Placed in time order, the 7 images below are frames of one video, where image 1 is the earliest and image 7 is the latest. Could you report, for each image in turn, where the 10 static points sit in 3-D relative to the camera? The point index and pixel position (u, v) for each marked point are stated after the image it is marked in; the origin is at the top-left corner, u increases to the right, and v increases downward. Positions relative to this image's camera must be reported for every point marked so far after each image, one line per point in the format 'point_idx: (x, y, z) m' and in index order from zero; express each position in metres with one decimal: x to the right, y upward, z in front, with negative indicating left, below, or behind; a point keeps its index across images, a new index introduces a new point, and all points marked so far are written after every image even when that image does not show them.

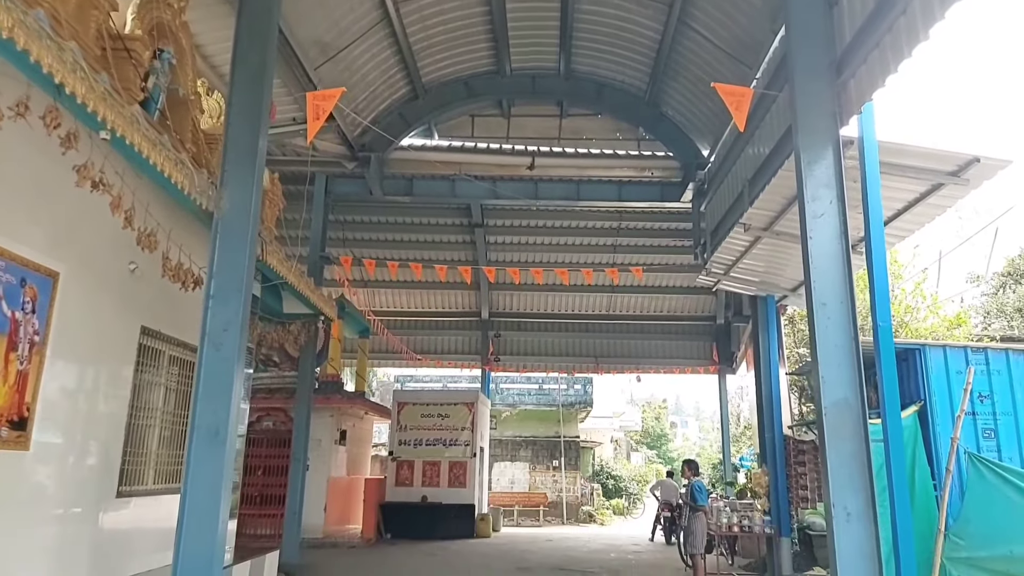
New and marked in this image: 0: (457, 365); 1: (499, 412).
0: (-1.2, -1.7, +15.7) m
1: (-0.4, -3.2, +18.5) m
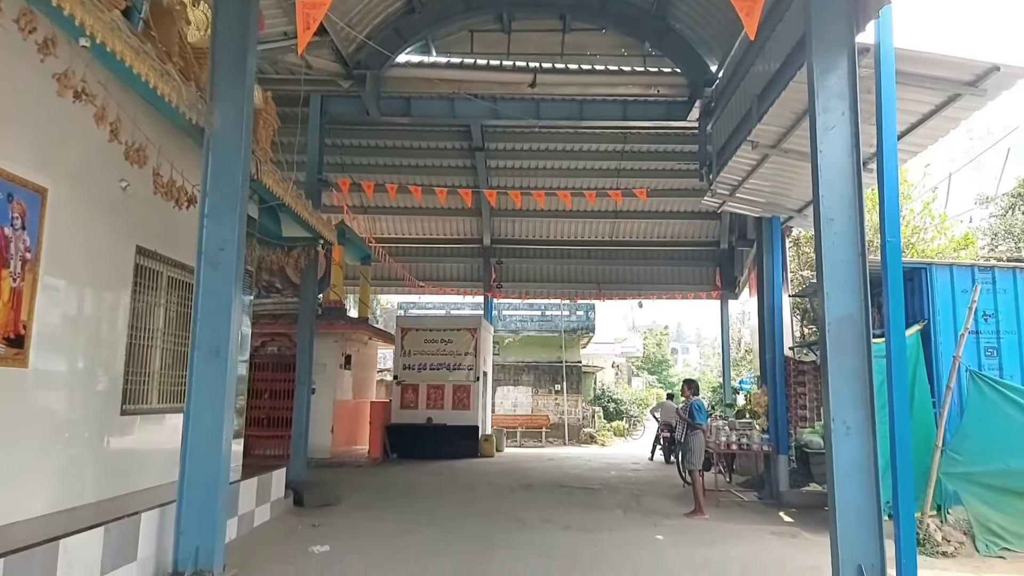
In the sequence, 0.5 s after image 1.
0: (-1.2, -0.1, +15.8) m
1: (-0.3, -1.3, +18.7) m
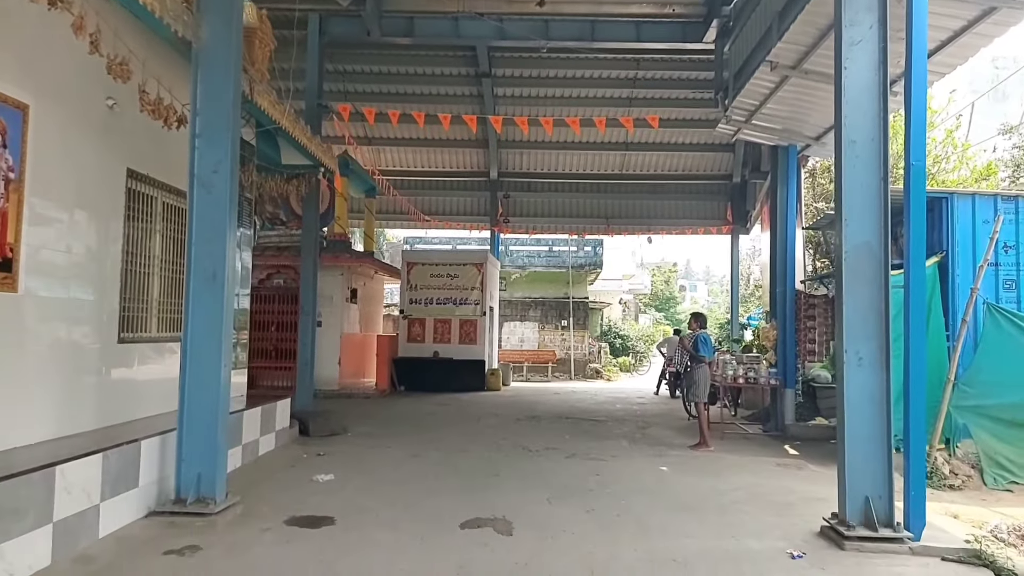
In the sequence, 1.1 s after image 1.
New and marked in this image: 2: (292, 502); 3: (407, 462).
0: (-1.0, +1.4, +15.6) m
1: (-0.1, +0.4, +18.6) m
2: (-1.4, -1.3, +4.4) m
3: (-0.8, -1.4, +5.7) m
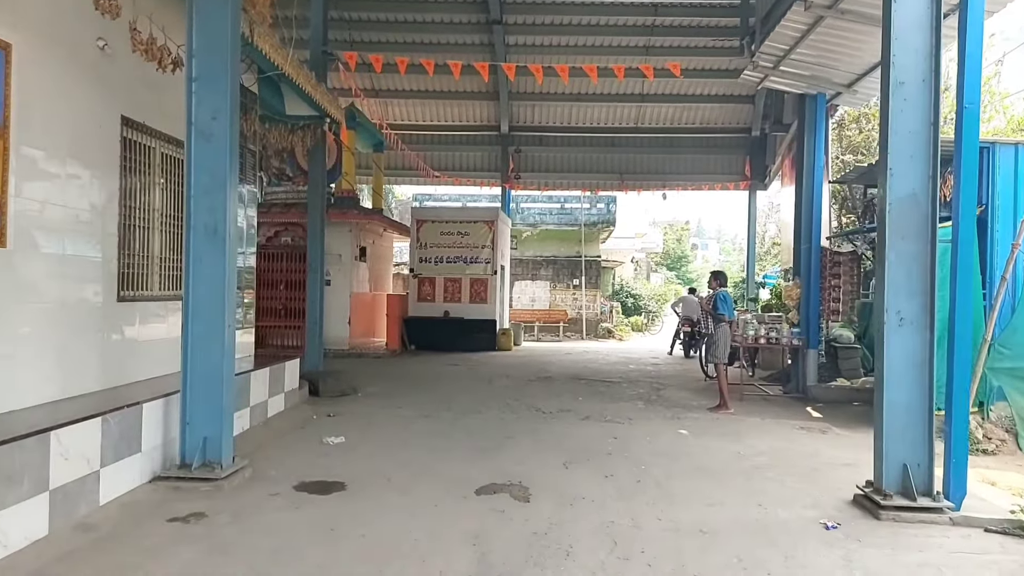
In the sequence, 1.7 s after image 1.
0: (-0.8, +2.3, +15.3) m
1: (+0.2, +1.4, +18.3) m
2: (-1.3, -1.1, +4.2) m
3: (-0.7, -1.1, +5.5) m
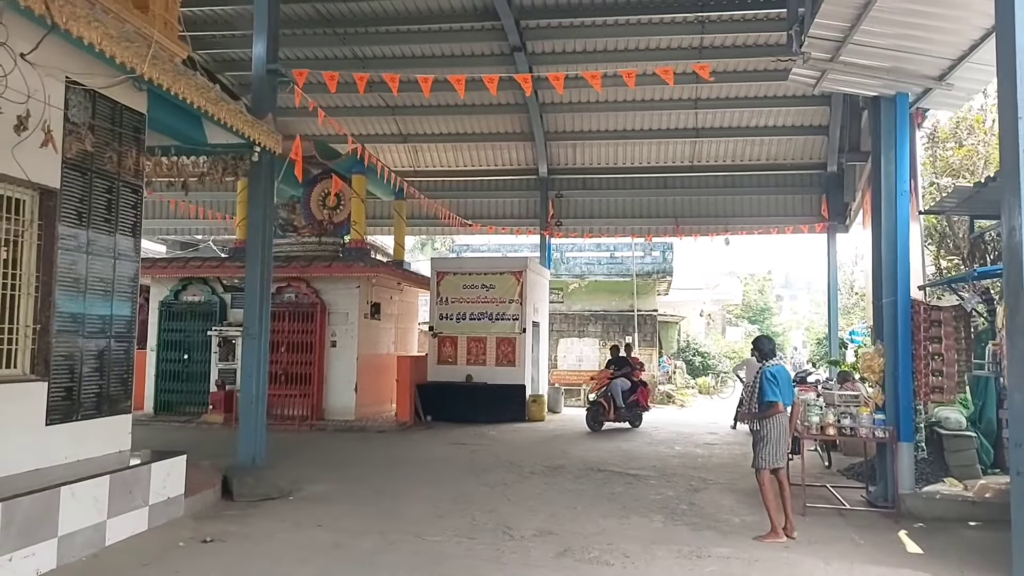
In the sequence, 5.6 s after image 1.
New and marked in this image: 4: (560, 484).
0: (0.0, +1.1, +13.8) m
1: (+1.3, +0.1, +16.6) m
2: (-1.7, -1.4, +2.7) m
3: (-1.1, -1.5, +3.9) m
4: (+0.4, -1.7, +6.2) m
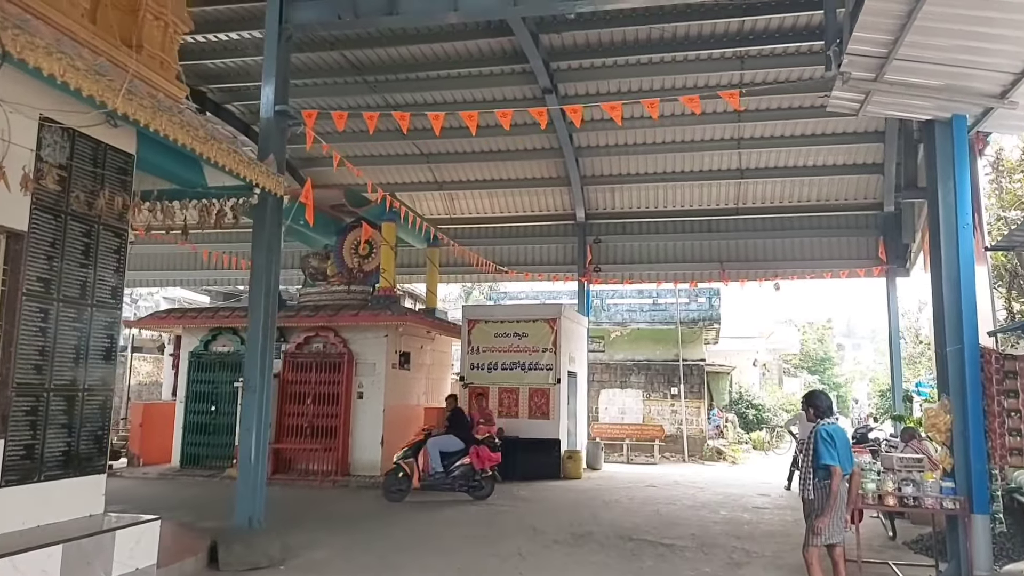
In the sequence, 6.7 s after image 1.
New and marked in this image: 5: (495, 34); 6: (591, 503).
0: (+0.7, +0.2, +13.4) m
1: (+2.2, -1.0, +16.0) m
2: (-1.9, -1.6, +2.3) m
3: (-1.1, -1.7, +3.5) m
4: (+0.6, -2.1, +5.6) m
5: (-0.2, +3.2, +8.9) m
6: (+0.9, -2.5, +8.2) m
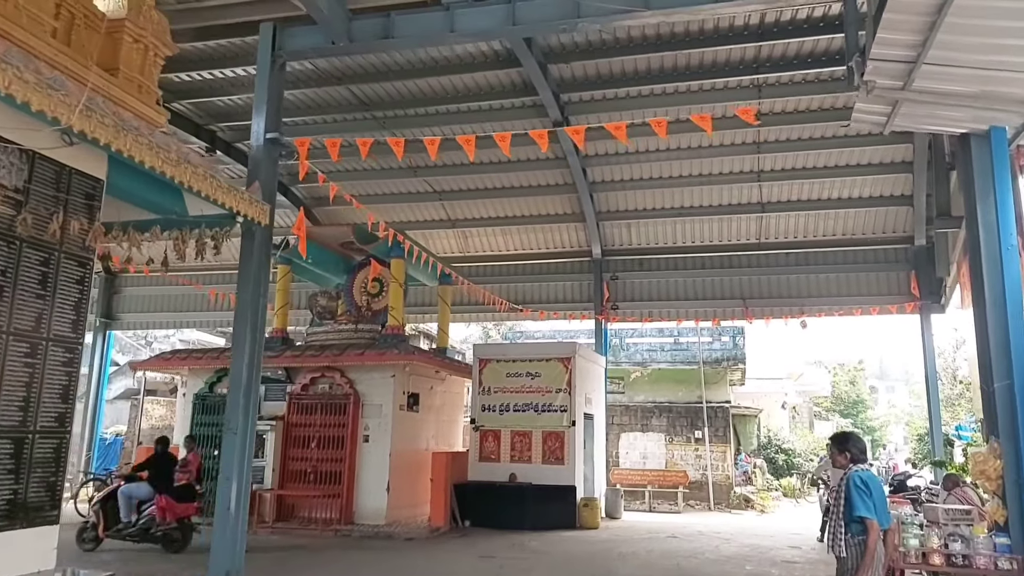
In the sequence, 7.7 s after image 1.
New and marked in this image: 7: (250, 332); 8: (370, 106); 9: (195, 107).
0: (+1.0, -0.5, +13.0) m
1: (+2.6, -1.9, +15.5) m
2: (-2.0, -1.6, +1.9) m
3: (-1.2, -1.9, +3.0) m
4: (+0.6, -2.3, +5.0) m
5: (-0.1, +2.7, +8.6) m
6: (+1.0, -2.9, +7.6) m
7: (-2.0, -0.4, +5.4) m
8: (-1.9, +2.5, +9.7) m
9: (-4.1, +2.3, +9.2) m
